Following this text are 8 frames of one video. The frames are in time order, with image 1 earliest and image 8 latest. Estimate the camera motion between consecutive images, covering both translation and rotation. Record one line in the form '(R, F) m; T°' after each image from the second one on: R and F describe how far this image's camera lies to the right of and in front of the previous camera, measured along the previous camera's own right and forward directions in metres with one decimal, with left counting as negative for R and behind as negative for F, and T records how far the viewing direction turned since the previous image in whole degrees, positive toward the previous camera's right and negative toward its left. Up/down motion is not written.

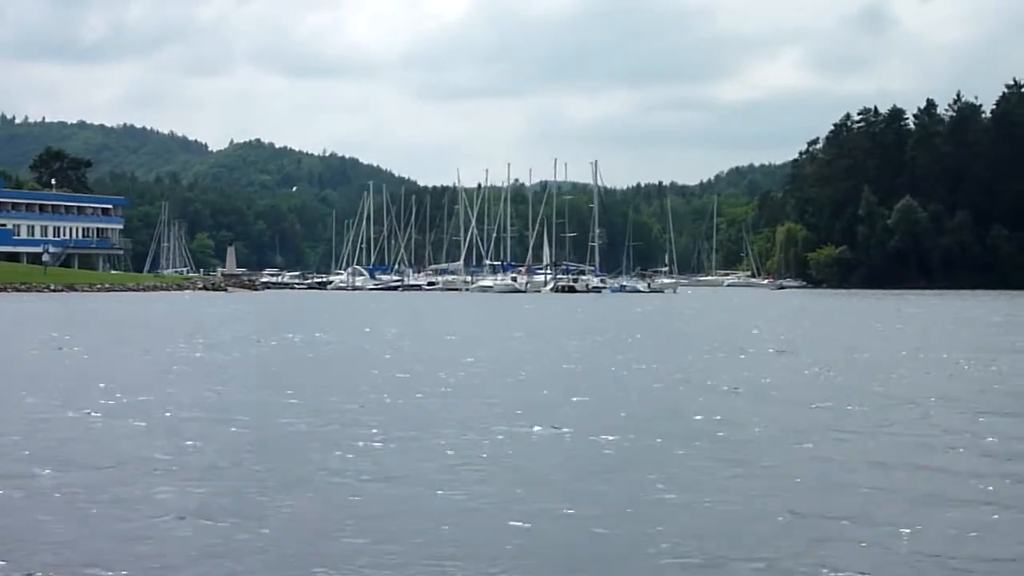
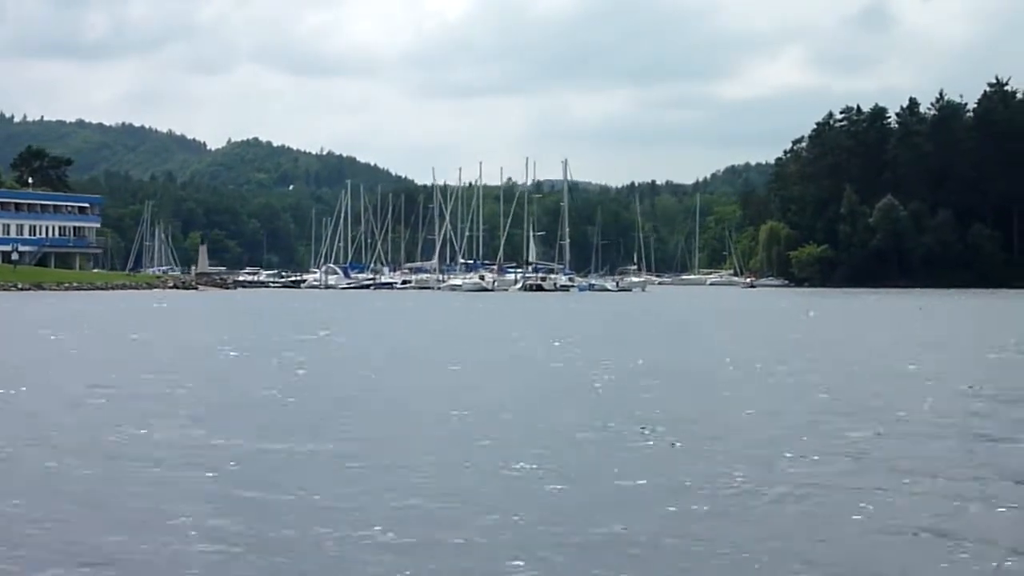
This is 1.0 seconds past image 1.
(+0.9, 0.0) m; 0°
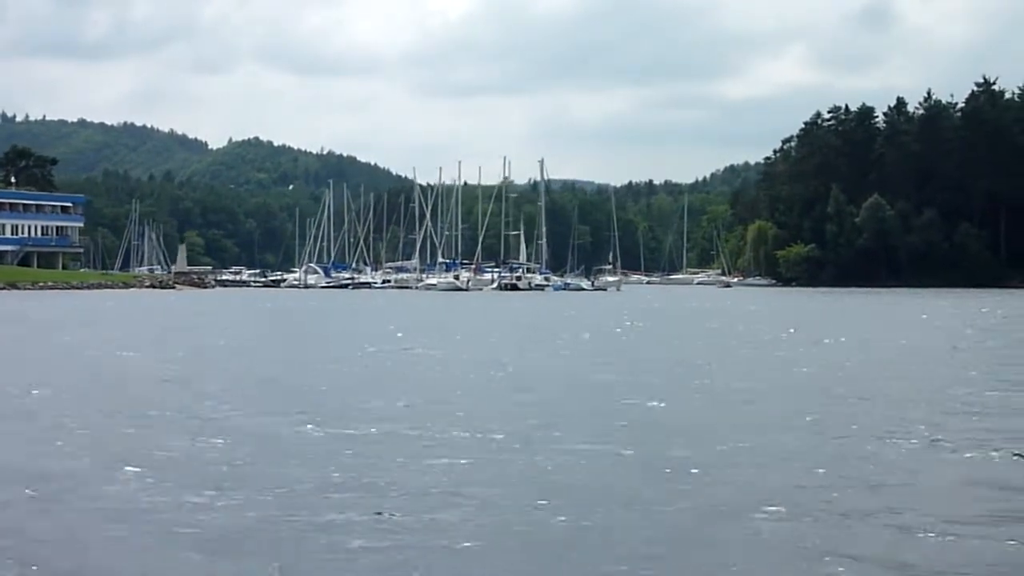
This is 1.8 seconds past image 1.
(+0.8, 0.0) m; 0°
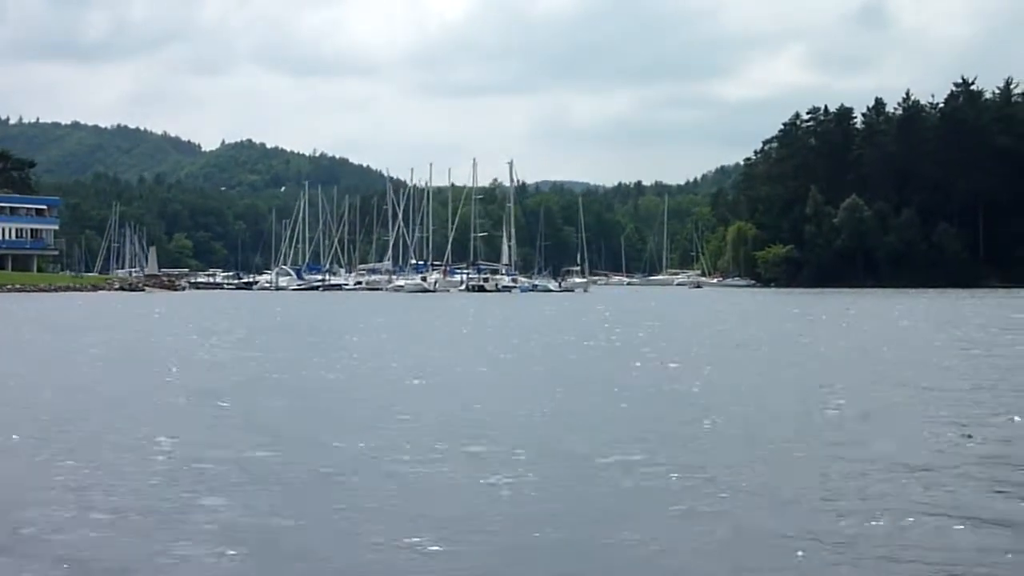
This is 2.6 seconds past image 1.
(+0.8, 0.0) m; 0°
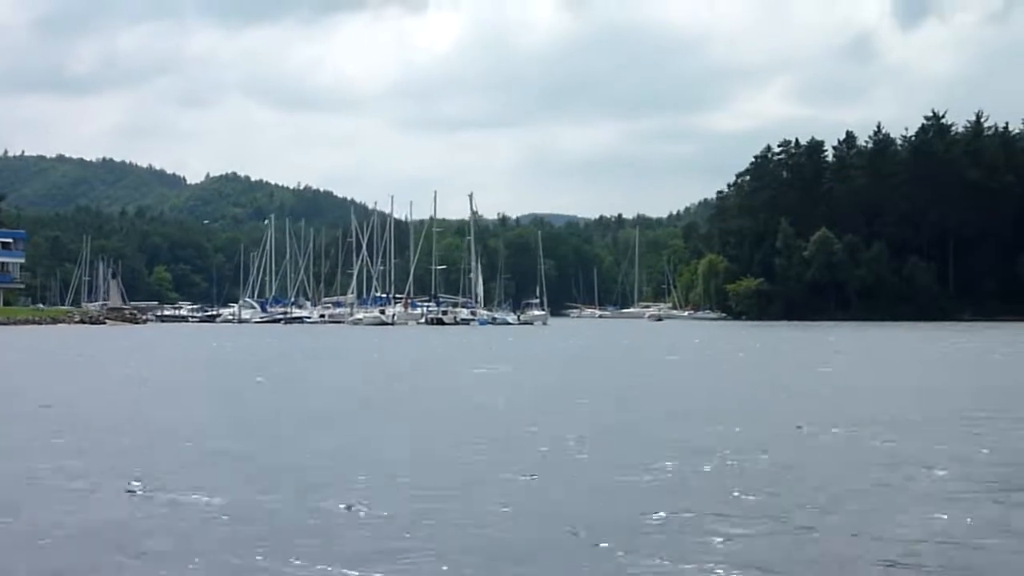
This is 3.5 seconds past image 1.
(+0.8, +0.1) m; 0°
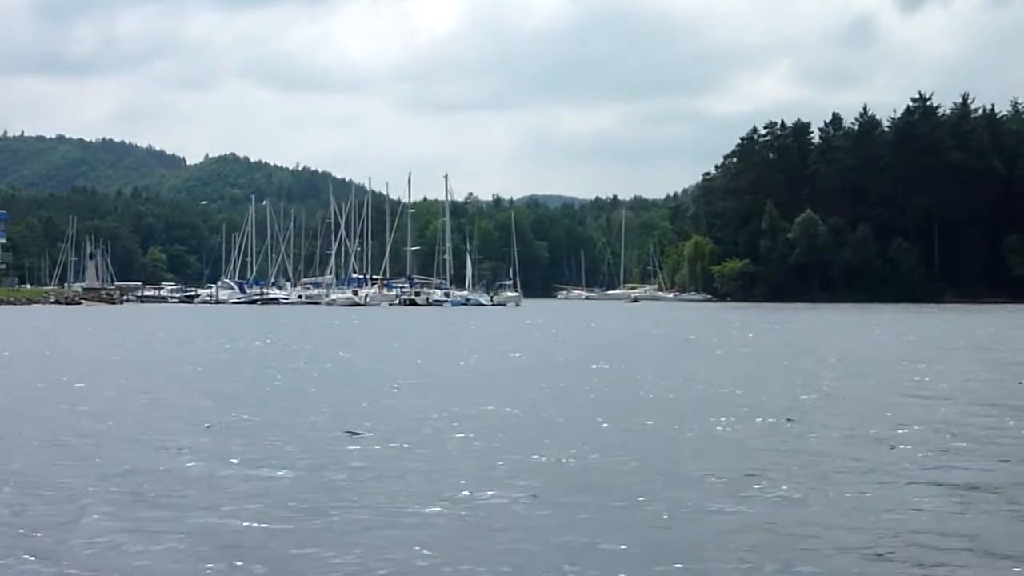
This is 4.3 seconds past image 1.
(+0.8, 0.0) m; 0°
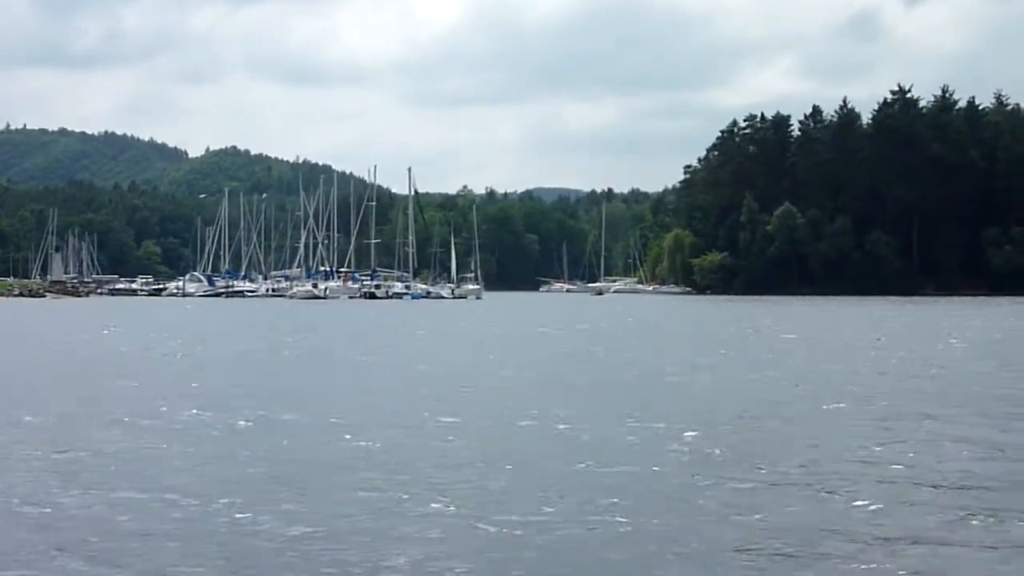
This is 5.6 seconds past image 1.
(+1.2, 0.0) m; 0°
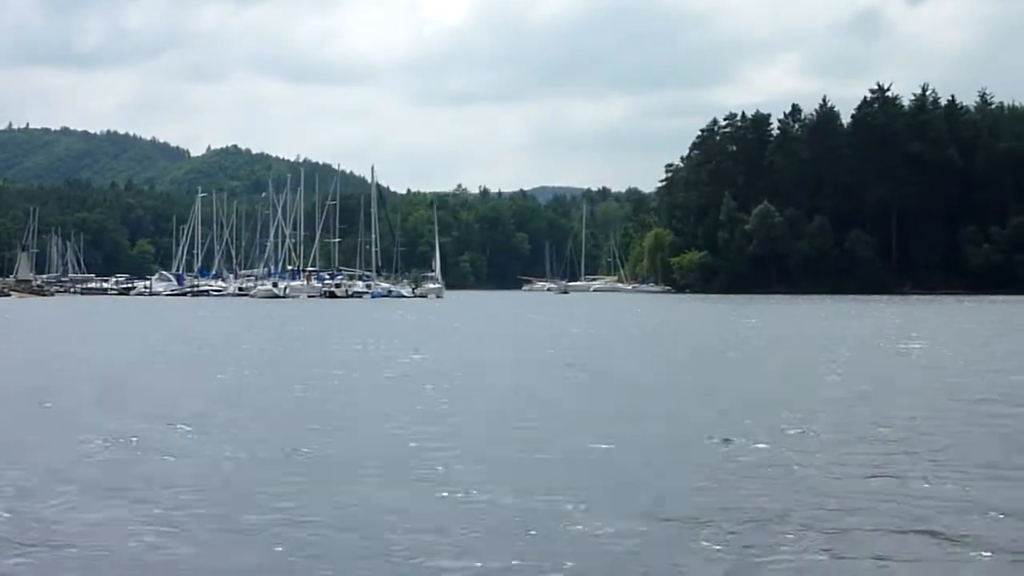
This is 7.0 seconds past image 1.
(+1.3, 0.0) m; 0°
